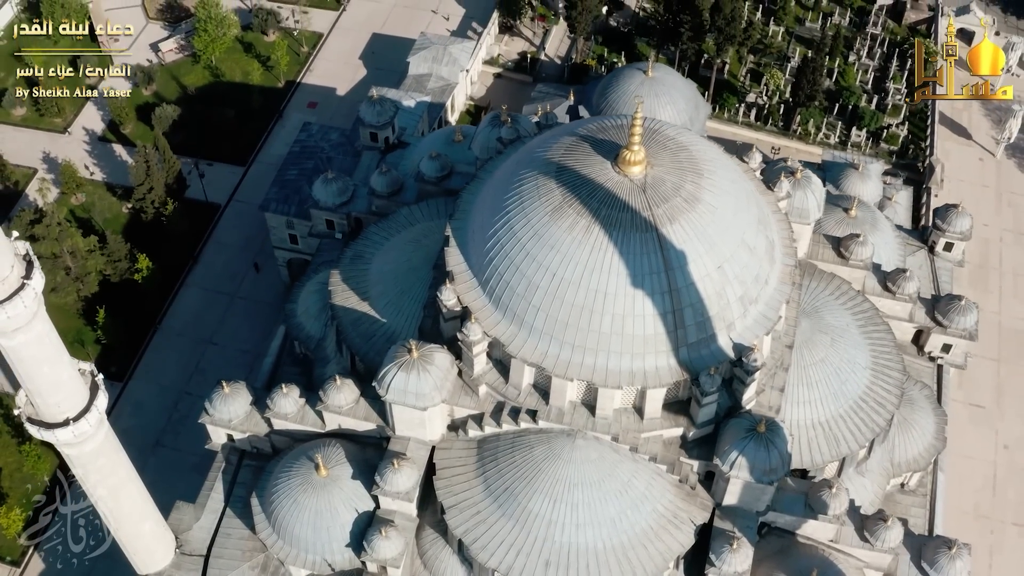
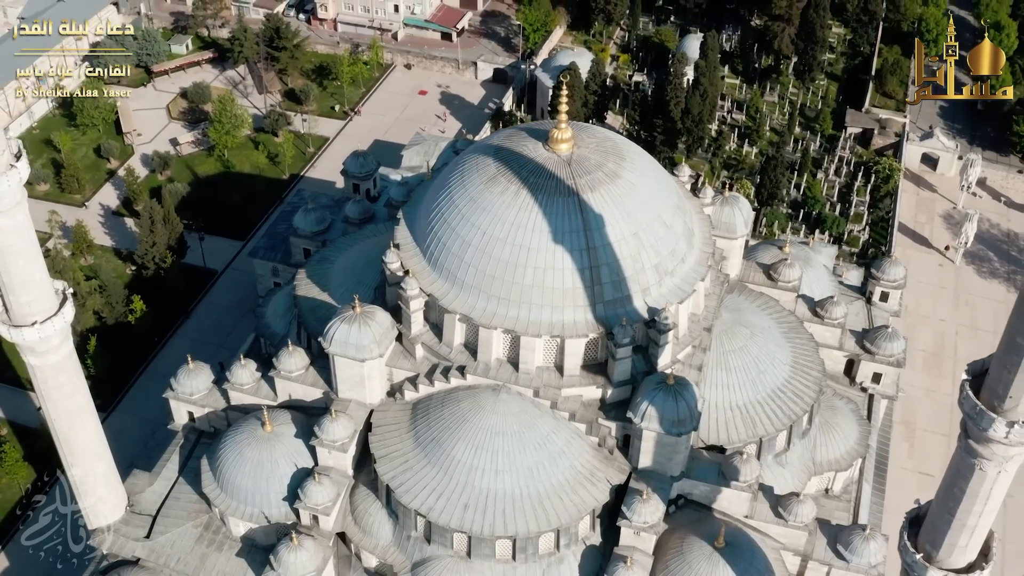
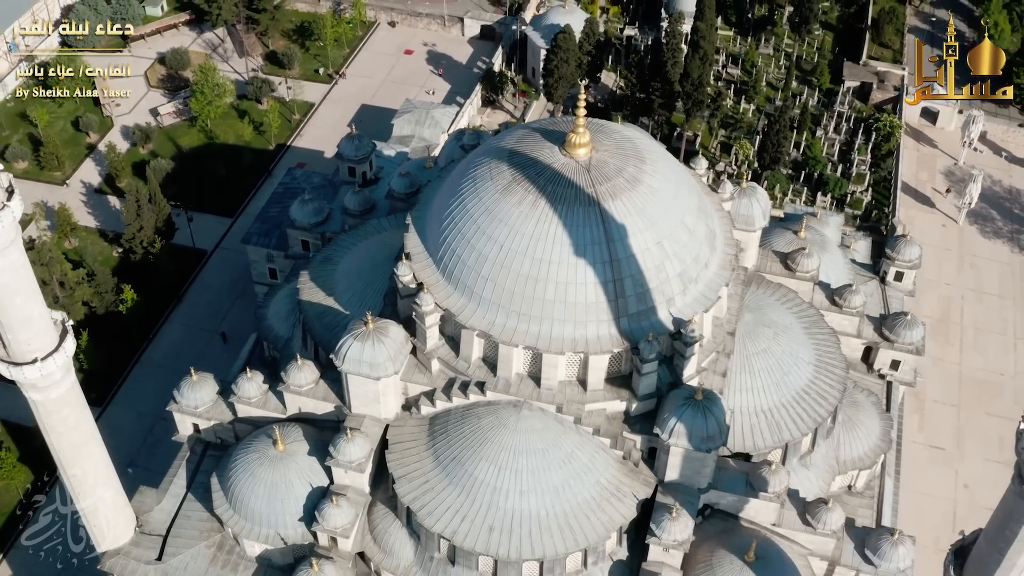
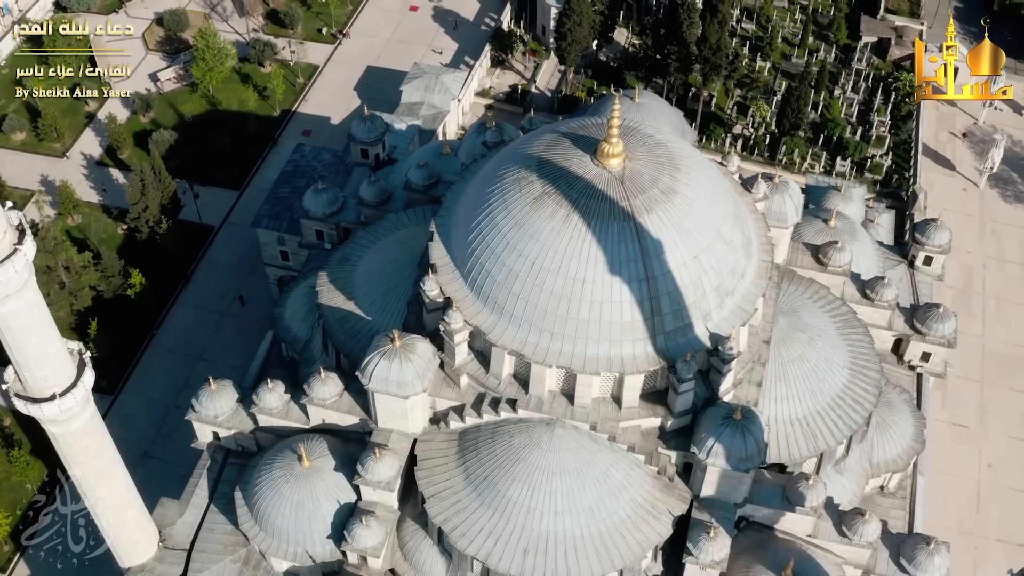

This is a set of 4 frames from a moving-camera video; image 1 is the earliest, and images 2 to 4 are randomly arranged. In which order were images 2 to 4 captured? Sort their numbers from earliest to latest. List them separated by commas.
4, 3, 2
